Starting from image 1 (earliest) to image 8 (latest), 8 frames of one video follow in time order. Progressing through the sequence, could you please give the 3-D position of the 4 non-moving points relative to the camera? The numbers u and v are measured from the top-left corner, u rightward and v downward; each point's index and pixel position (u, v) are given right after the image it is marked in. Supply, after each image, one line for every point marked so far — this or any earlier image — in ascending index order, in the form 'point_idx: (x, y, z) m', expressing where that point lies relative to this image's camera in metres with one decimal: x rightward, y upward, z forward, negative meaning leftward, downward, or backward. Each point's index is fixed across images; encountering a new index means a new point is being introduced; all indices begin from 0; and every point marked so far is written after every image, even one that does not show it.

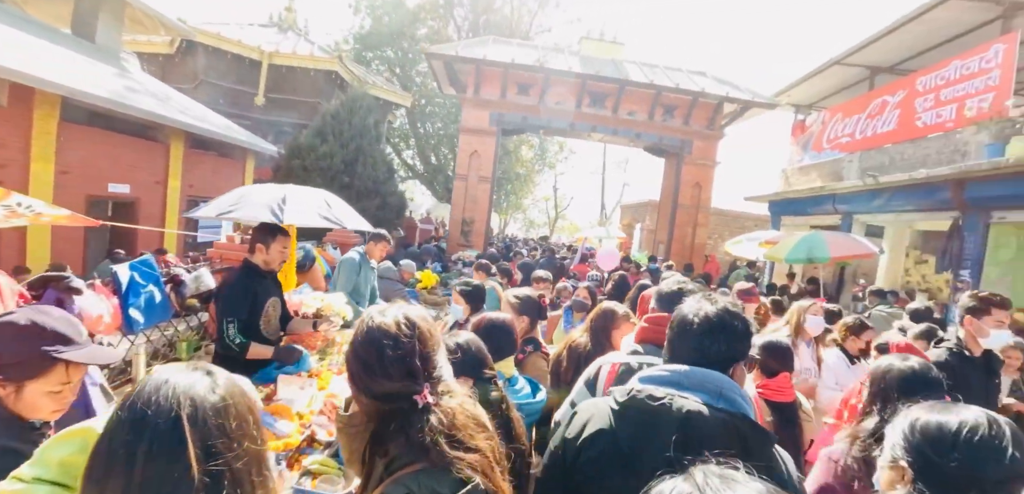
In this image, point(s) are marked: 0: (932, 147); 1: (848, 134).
0: (+8.8, +2.1, +8.8) m
1: (+8.8, +2.9, +11.1) m
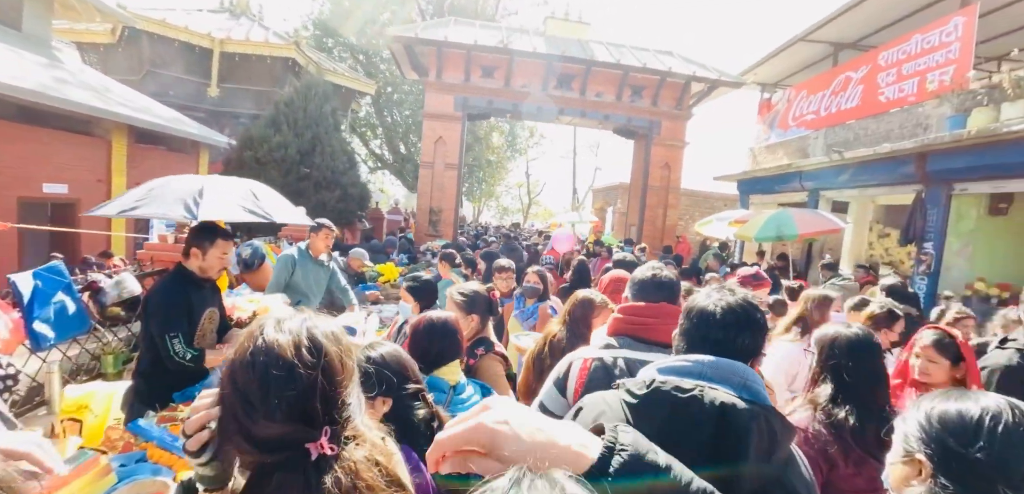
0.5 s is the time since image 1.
0: (+8.1, +2.6, +8.9) m
1: (+7.9, +3.6, +11.2) m
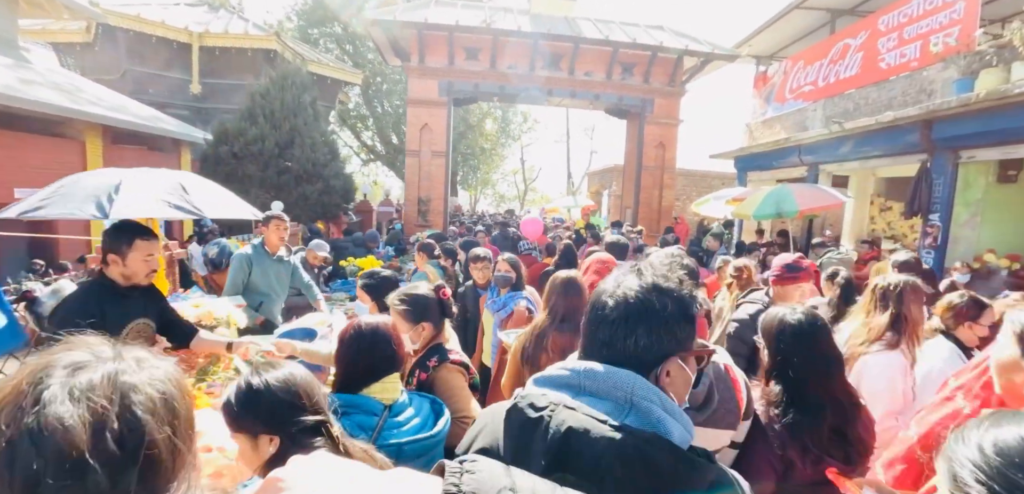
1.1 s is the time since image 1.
0: (+7.8, +3.2, +8.5) m
1: (+7.6, +4.2, +10.8) m
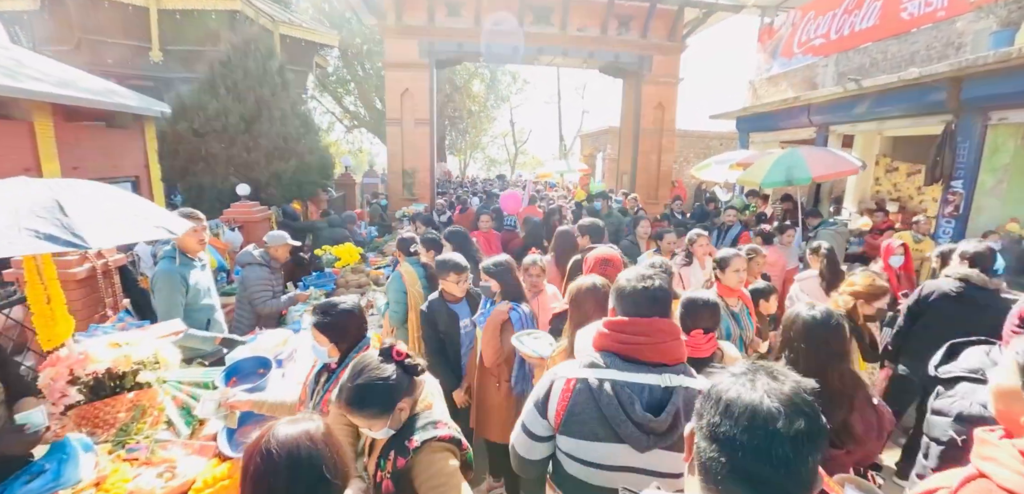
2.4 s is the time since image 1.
0: (+7.5, +3.8, +7.8) m
1: (+7.3, +5.0, +10.0) m
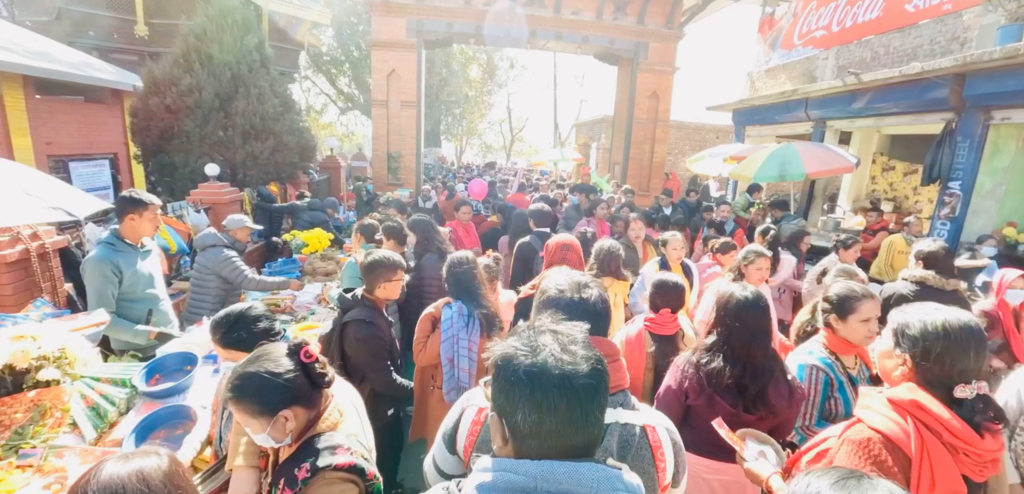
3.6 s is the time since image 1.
0: (+7.3, +3.8, +7.5) m
1: (+7.1, +5.0, +9.7) m
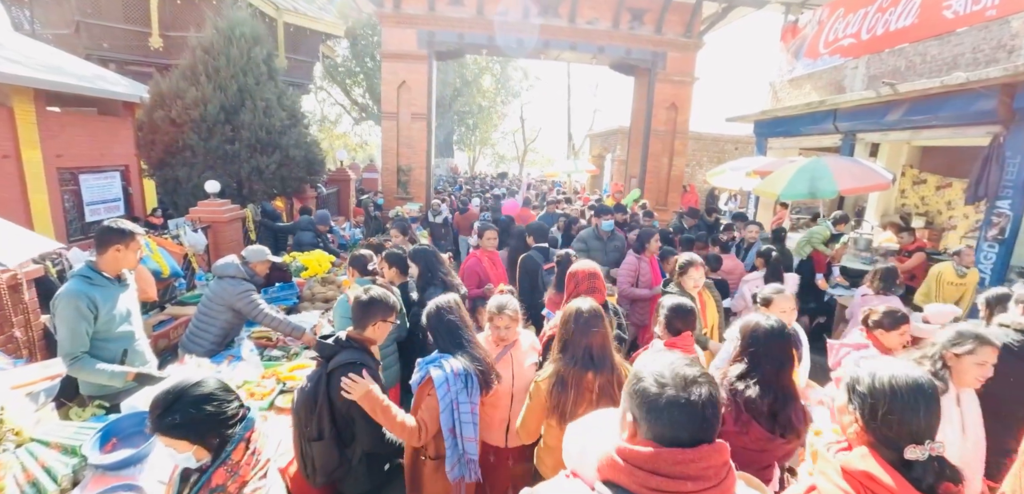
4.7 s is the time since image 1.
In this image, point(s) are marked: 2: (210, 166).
0: (+7.6, +3.4, +7.1) m
1: (+7.4, +4.6, +9.2) m
2: (-5.4, +1.4, +7.5) m
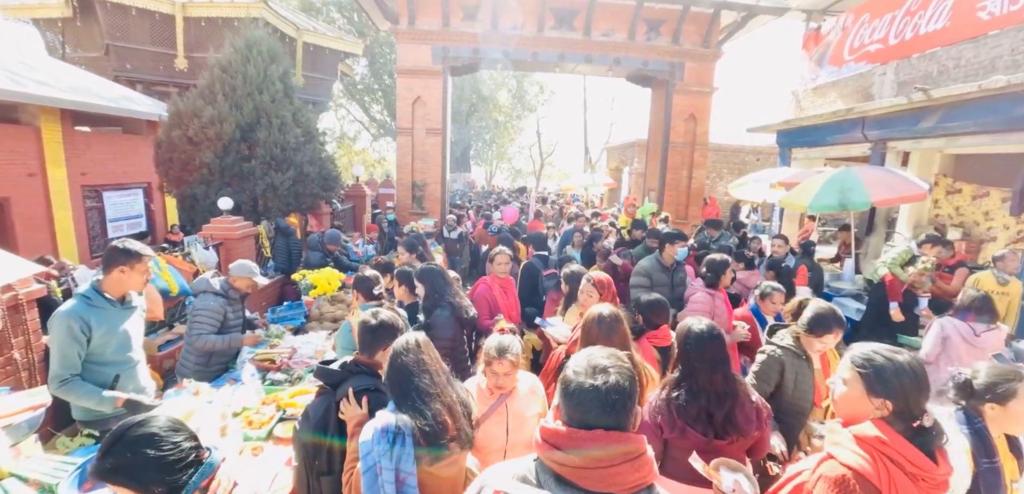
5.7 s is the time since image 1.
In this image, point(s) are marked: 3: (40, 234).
0: (+7.8, +3.2, +6.7) m
1: (+7.7, +4.3, +8.9) m
2: (-5.1, +1.2, +7.5) m
3: (-8.6, +0.2, +7.7) m
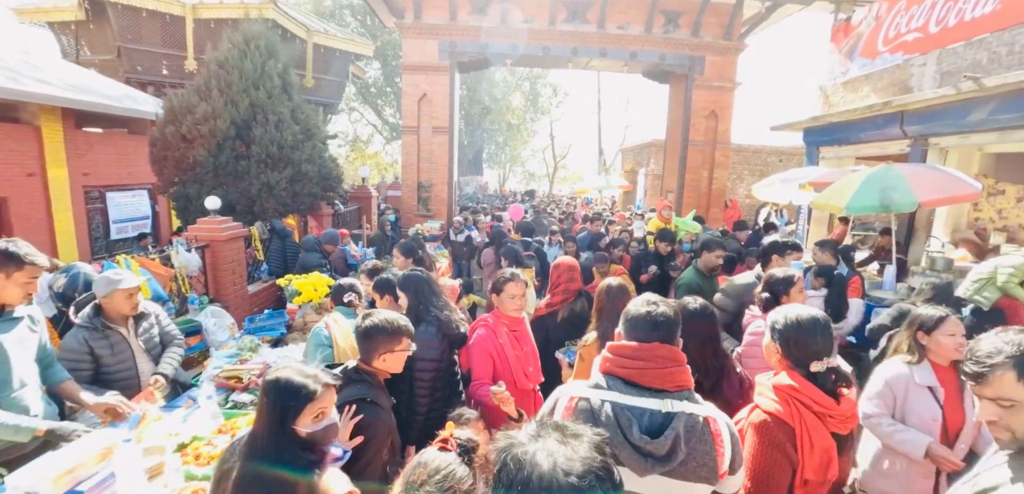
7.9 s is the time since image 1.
0: (+7.9, +3.1, +6.0) m
1: (+7.9, +4.2, +8.2) m
2: (-5.0, +1.1, +7.3) m
3: (-8.5, +0.2, +7.5) m
